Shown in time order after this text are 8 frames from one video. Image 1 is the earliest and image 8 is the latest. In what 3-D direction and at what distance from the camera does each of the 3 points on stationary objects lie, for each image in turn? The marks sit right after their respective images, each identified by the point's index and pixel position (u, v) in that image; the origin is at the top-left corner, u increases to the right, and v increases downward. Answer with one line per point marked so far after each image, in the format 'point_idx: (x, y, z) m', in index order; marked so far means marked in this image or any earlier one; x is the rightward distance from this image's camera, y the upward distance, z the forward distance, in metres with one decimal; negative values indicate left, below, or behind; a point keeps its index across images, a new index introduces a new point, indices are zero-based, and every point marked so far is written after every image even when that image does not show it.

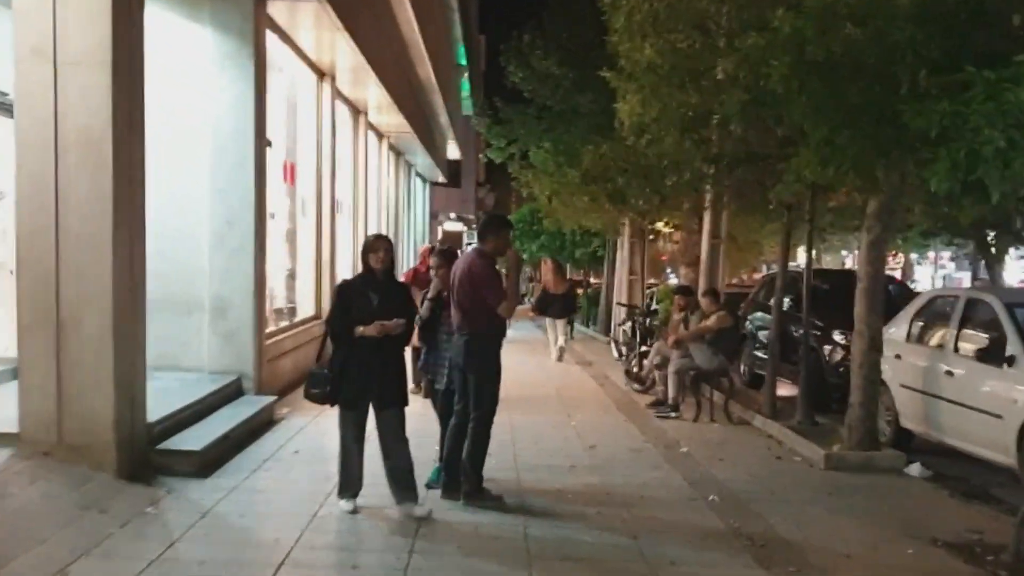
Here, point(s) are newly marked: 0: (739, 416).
0: (+3.1, -1.8, +13.7) m
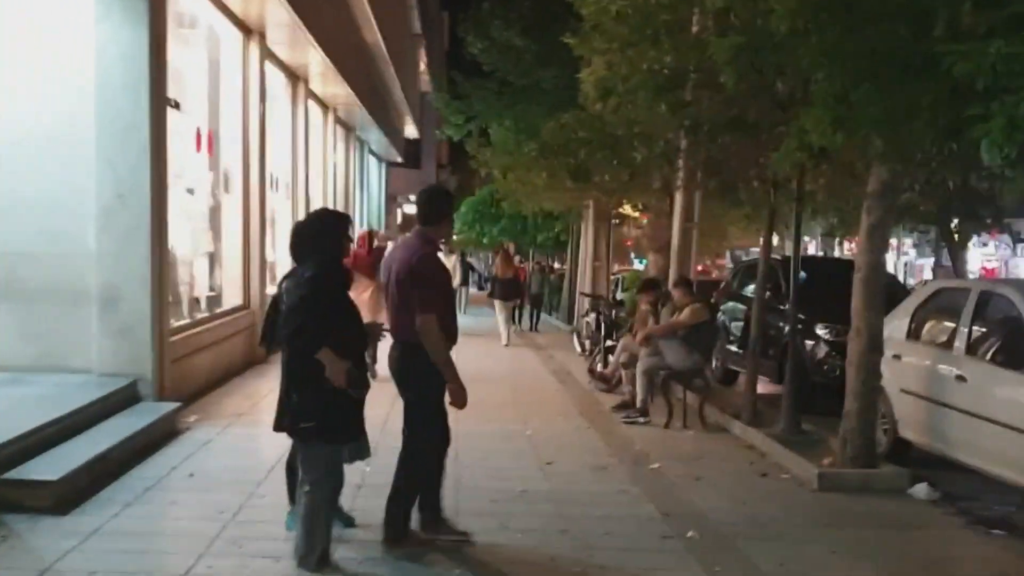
0: (+2.5, -1.7, +12.2) m
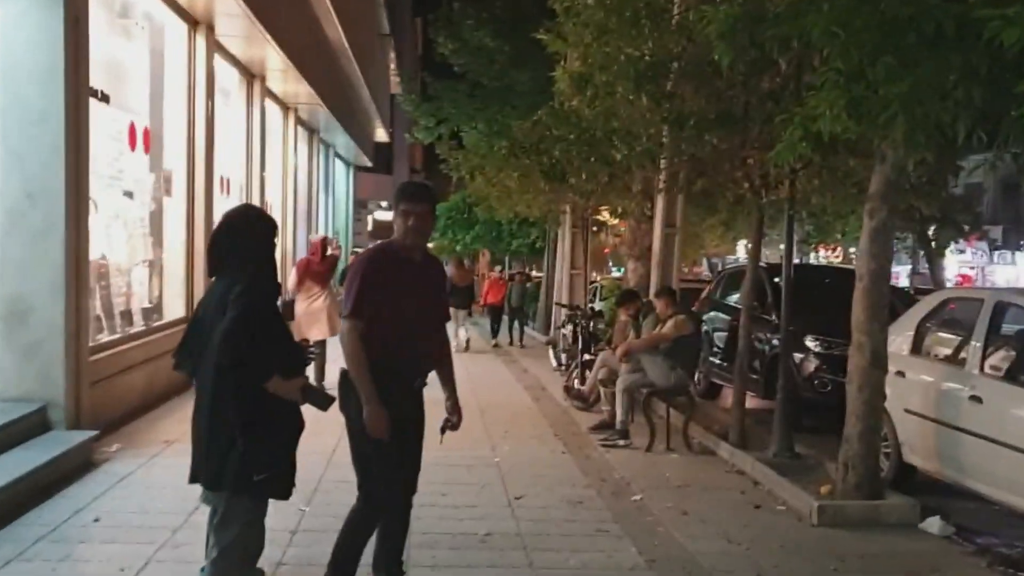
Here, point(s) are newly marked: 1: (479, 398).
0: (+2.1, -1.8, +11.2) m
1: (-0.5, -1.5, +13.7) m
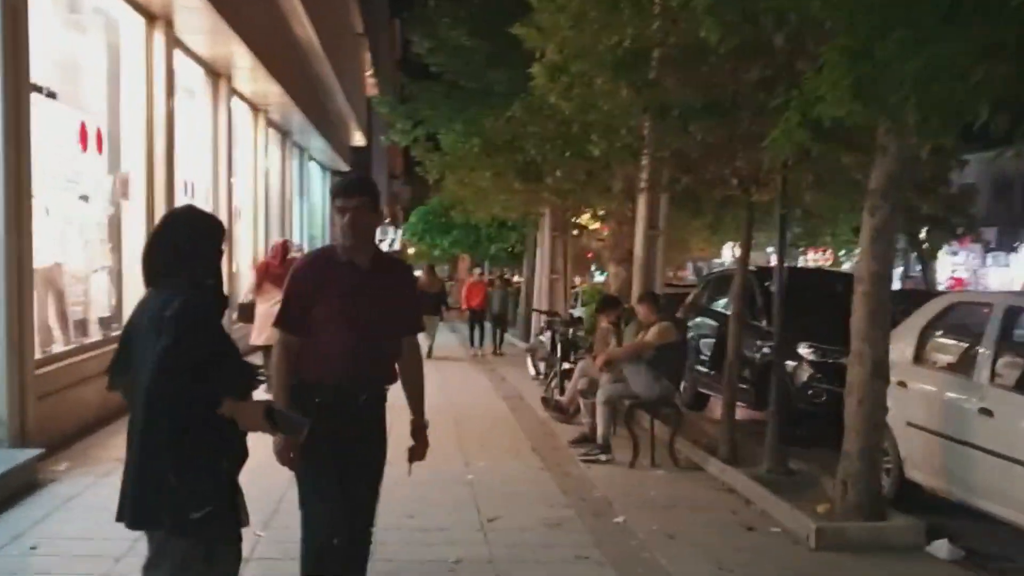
0: (+1.9, -1.8, +10.6) m
1: (-0.8, -1.6, +13.0) m
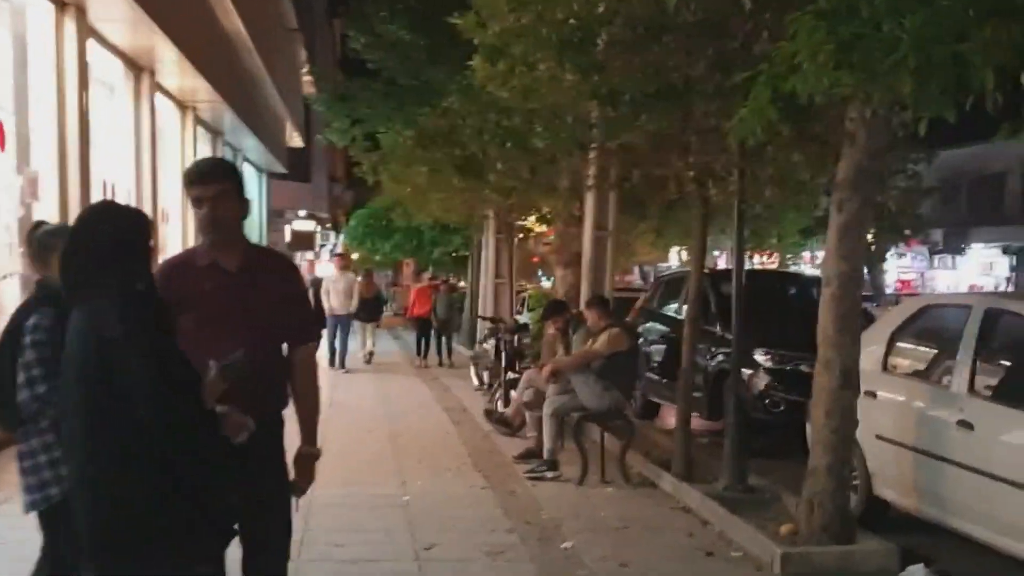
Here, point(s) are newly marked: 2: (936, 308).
0: (+1.3, -1.9, +9.9) m
1: (-1.5, -1.7, +12.2) m
2: (+3.3, -0.2, +7.8) m
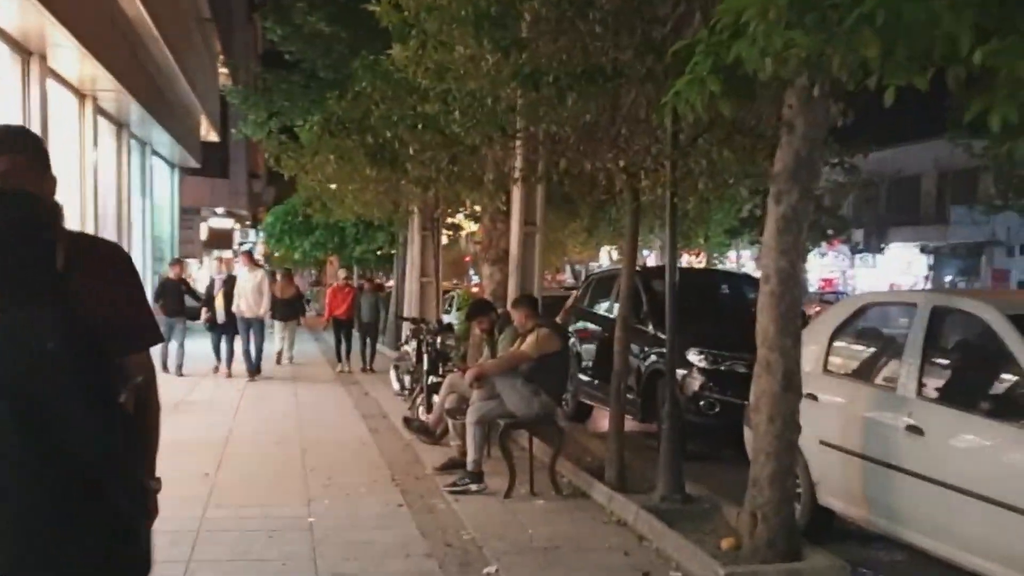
0: (+0.5, -1.8, +9.3) m
1: (-2.4, -1.7, +11.4) m
2: (+2.7, -0.1, +7.3) m
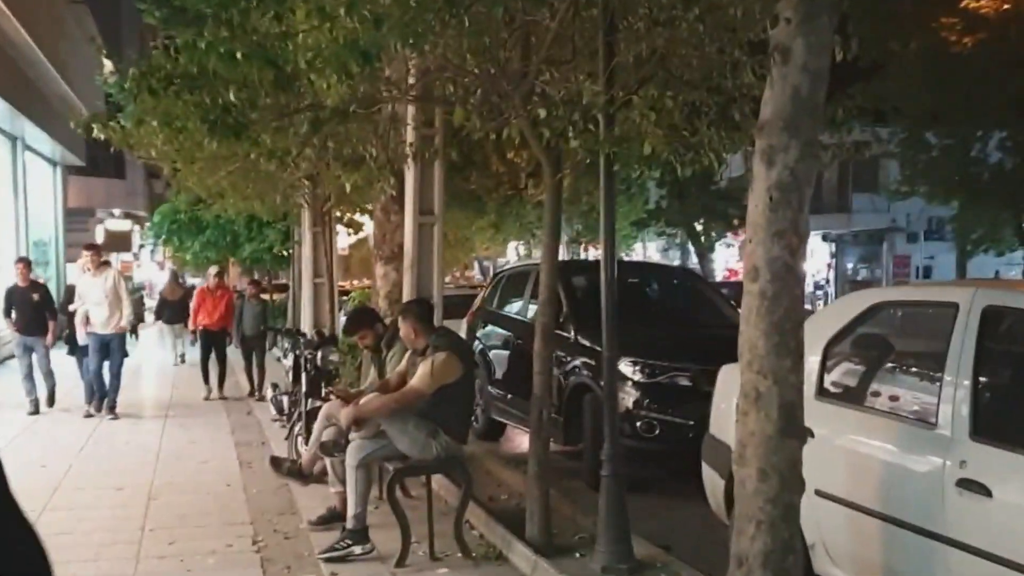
0: (-0.2, -1.8, +7.3) m
1: (-3.3, -1.7, +9.1) m
2: (+2.1, -0.1, +5.5) m
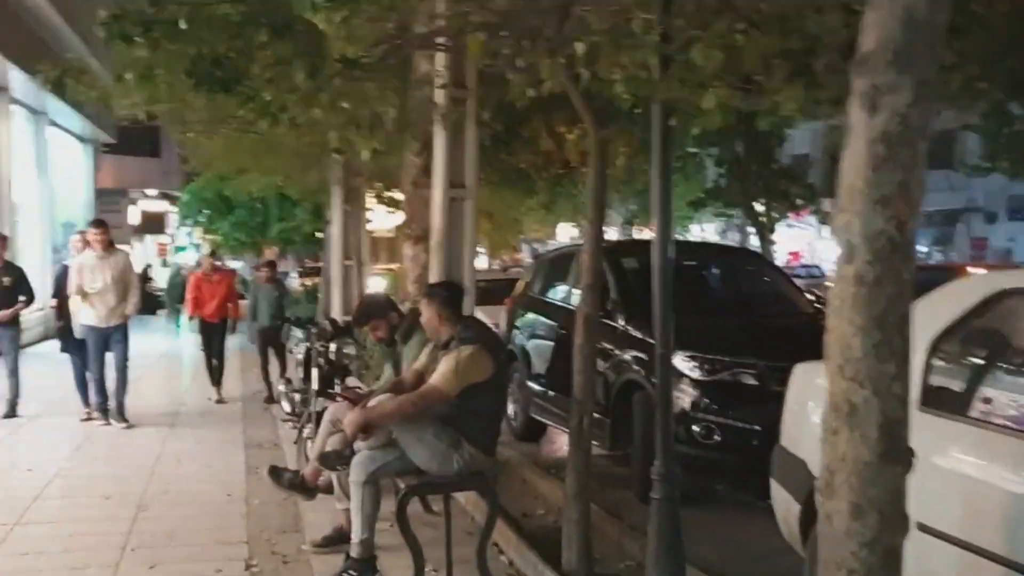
0: (0.0, -1.7, +6.3) m
1: (-3.0, -1.6, +8.3) m
2: (+2.2, 0.0, +4.3) m
